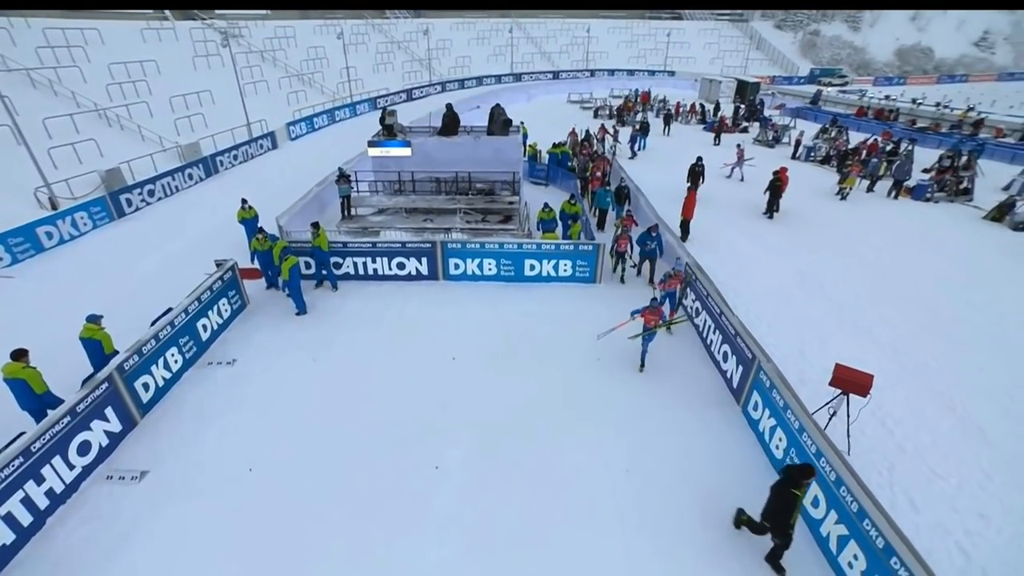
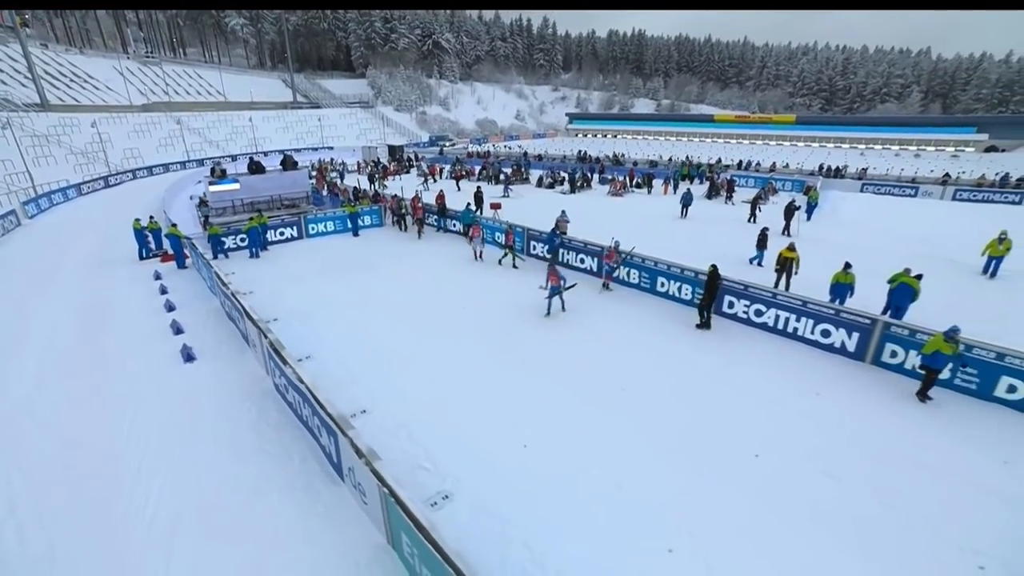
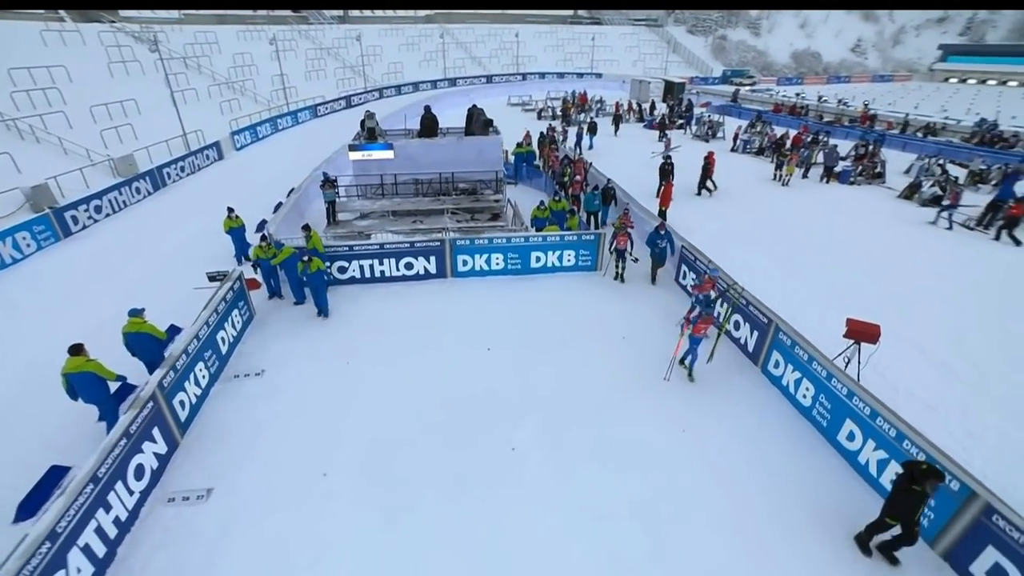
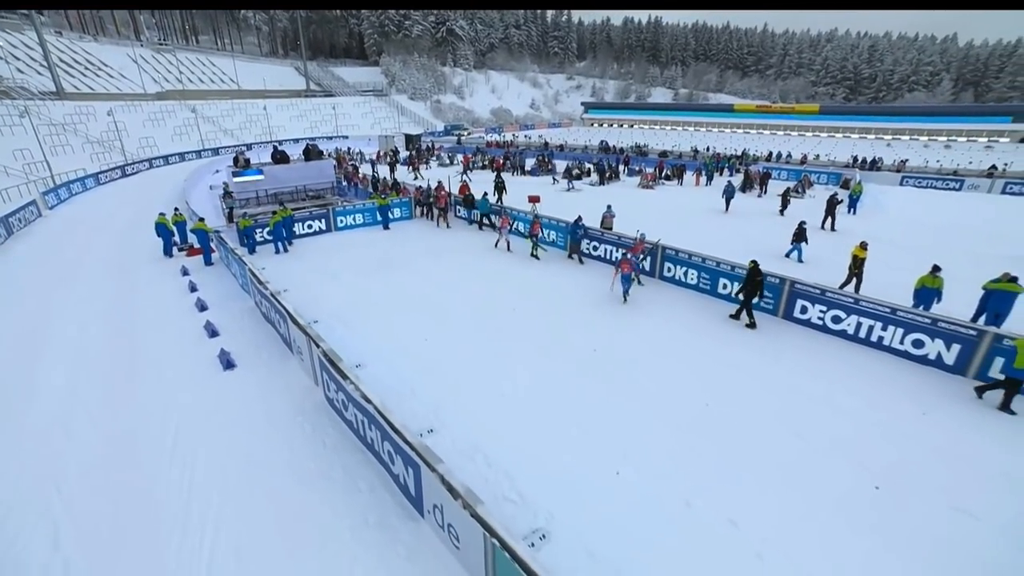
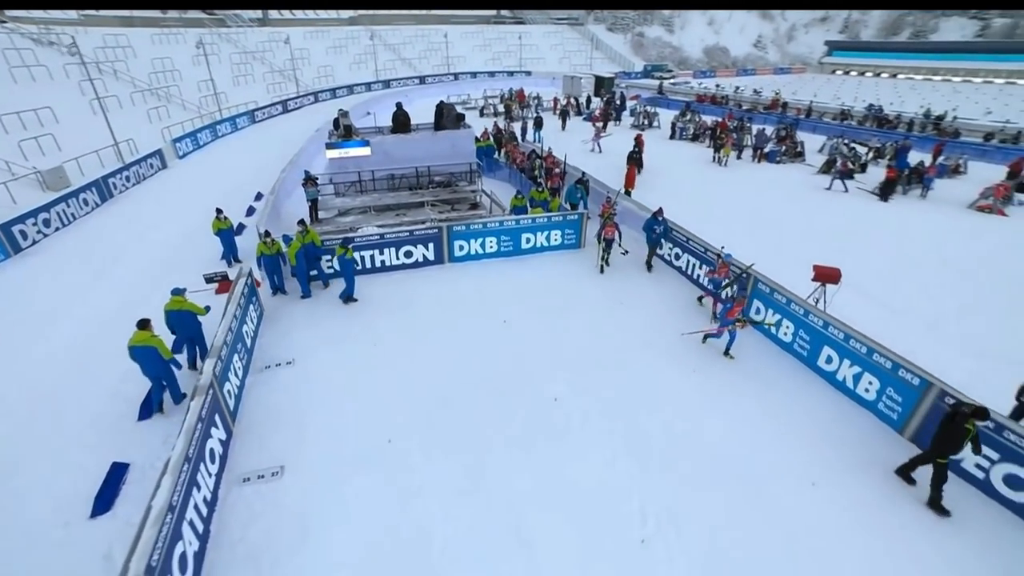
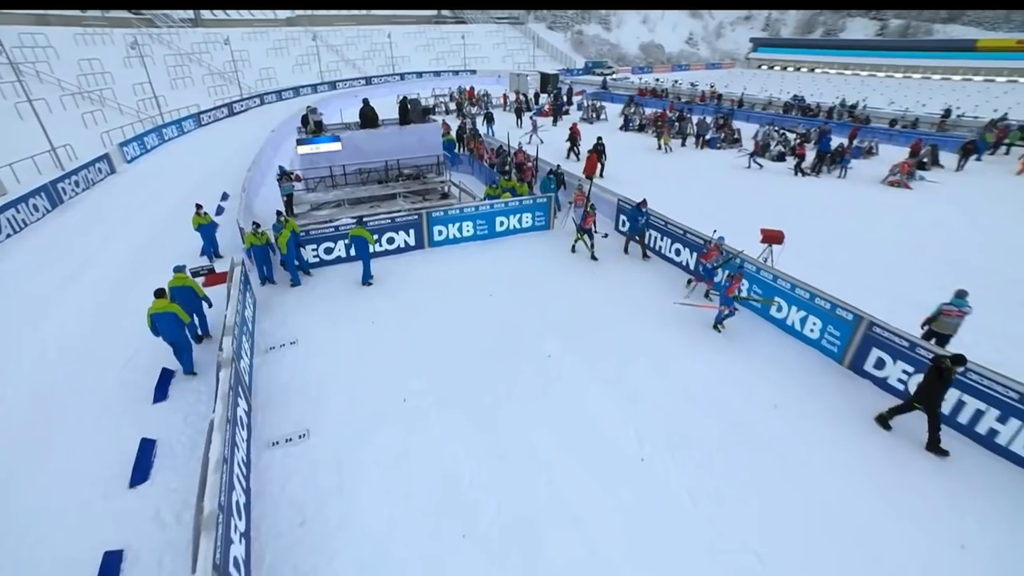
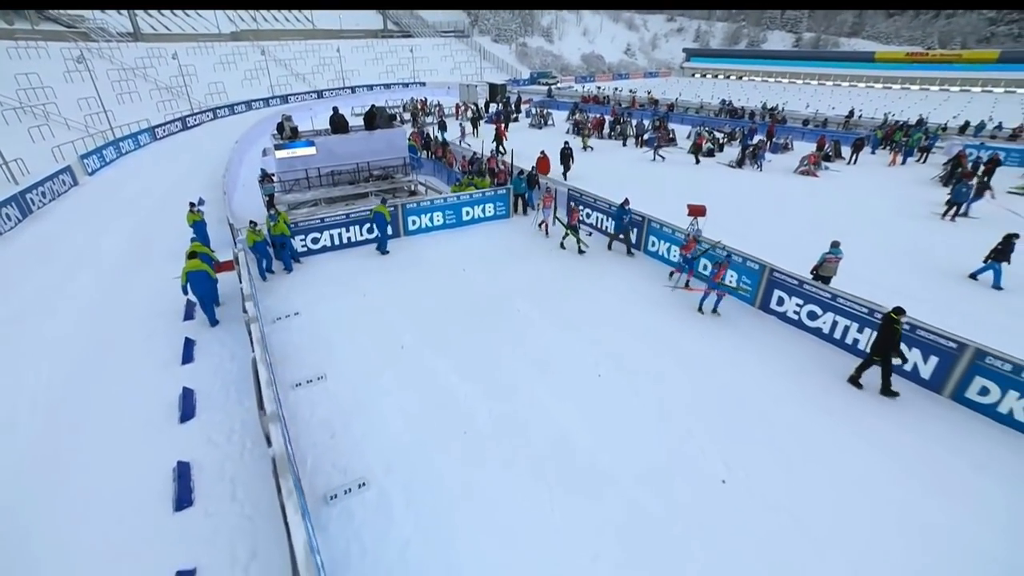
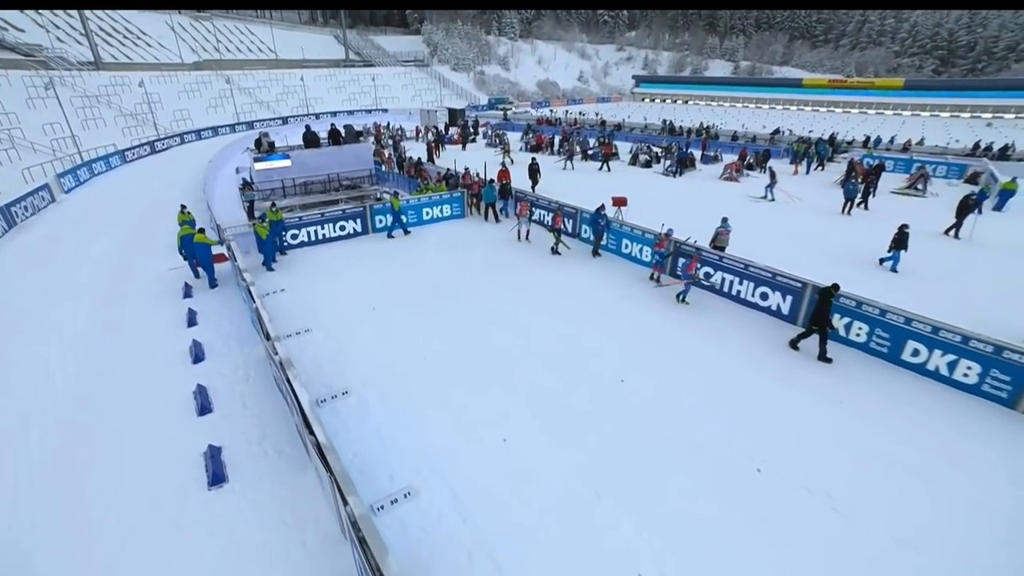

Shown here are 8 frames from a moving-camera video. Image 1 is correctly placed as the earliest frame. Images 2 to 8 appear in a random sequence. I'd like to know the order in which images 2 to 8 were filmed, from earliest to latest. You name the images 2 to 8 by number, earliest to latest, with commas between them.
3, 5, 6, 7, 8, 4, 2
